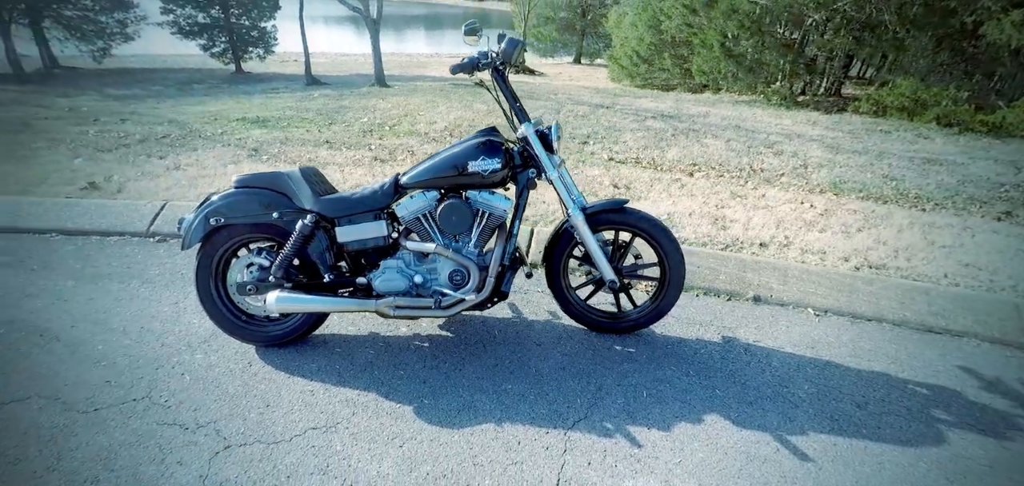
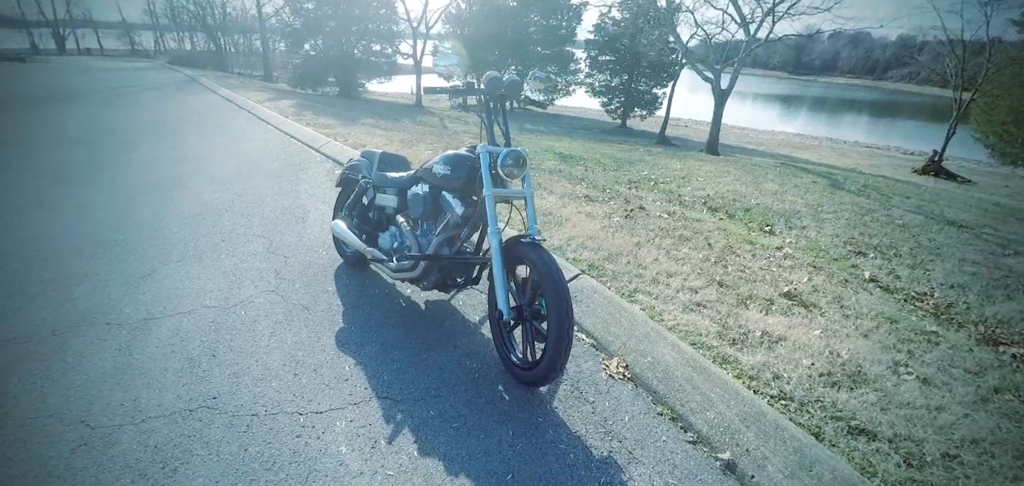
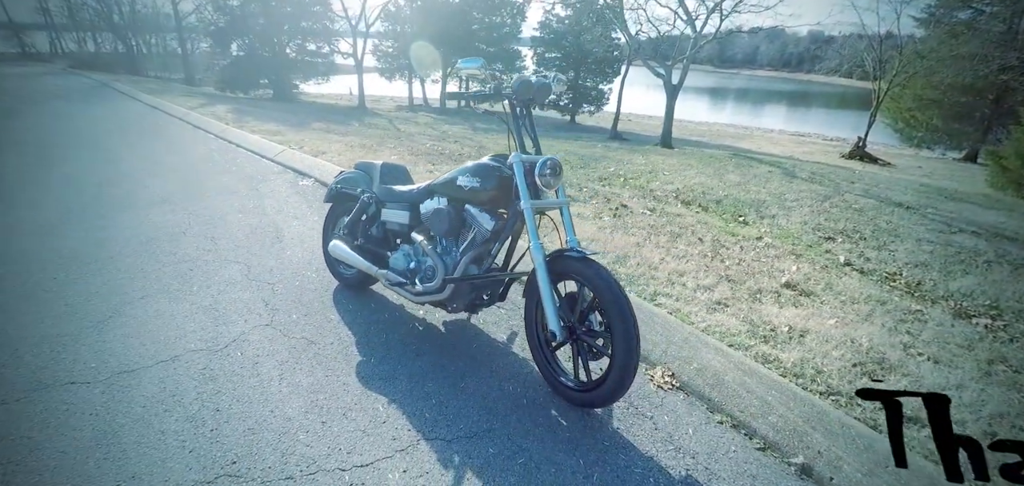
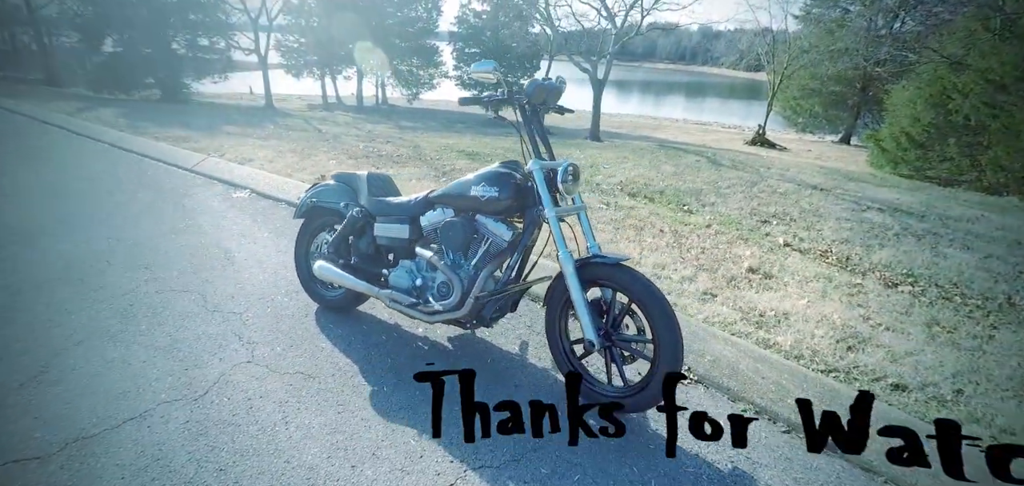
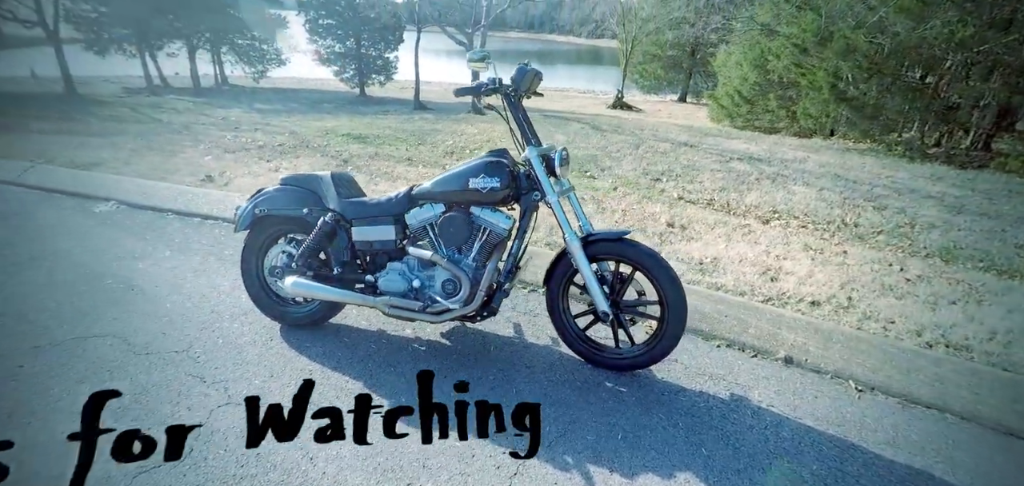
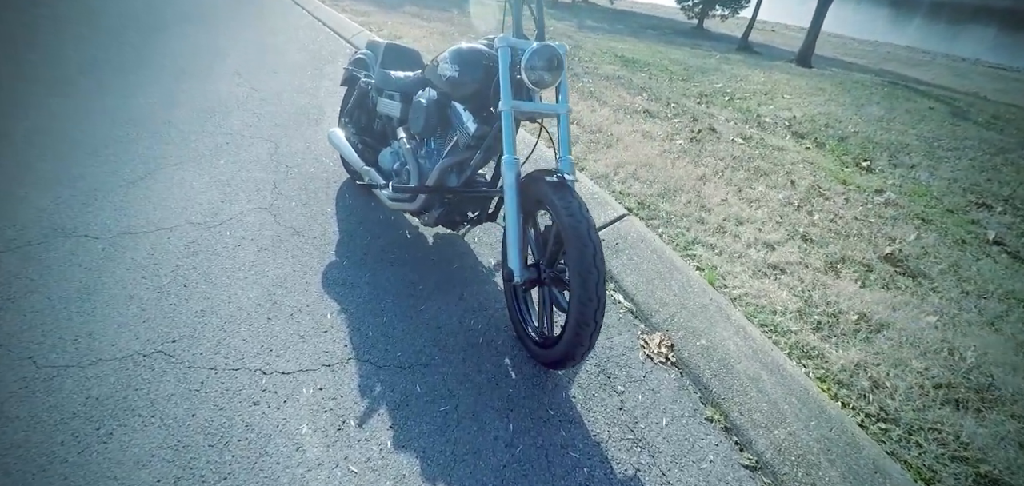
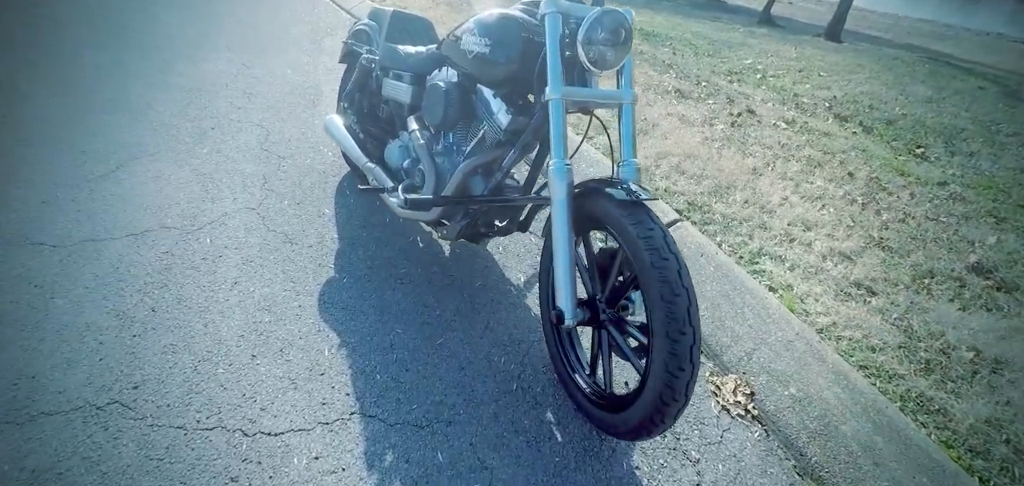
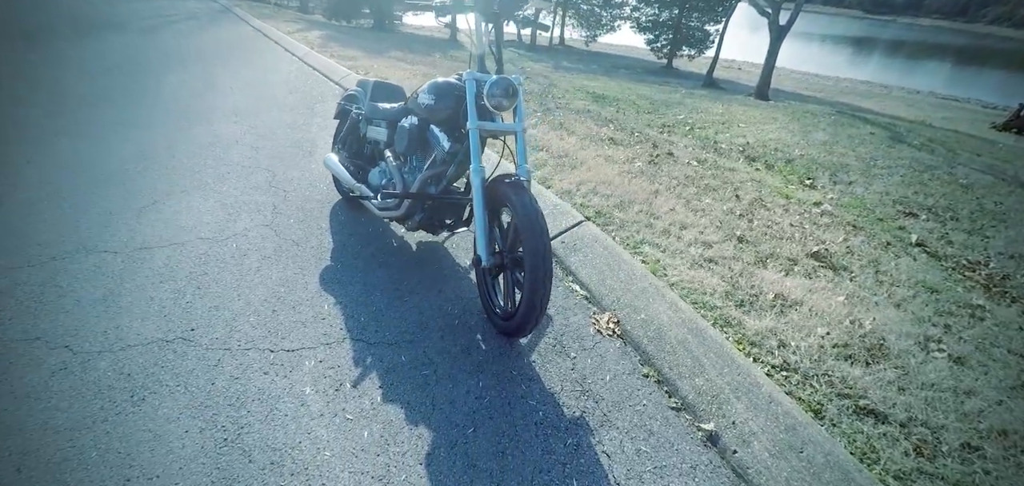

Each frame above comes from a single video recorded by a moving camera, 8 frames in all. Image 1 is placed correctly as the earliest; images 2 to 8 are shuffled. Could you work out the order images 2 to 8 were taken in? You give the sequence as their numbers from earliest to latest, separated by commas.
5, 4, 3, 2, 8, 6, 7
